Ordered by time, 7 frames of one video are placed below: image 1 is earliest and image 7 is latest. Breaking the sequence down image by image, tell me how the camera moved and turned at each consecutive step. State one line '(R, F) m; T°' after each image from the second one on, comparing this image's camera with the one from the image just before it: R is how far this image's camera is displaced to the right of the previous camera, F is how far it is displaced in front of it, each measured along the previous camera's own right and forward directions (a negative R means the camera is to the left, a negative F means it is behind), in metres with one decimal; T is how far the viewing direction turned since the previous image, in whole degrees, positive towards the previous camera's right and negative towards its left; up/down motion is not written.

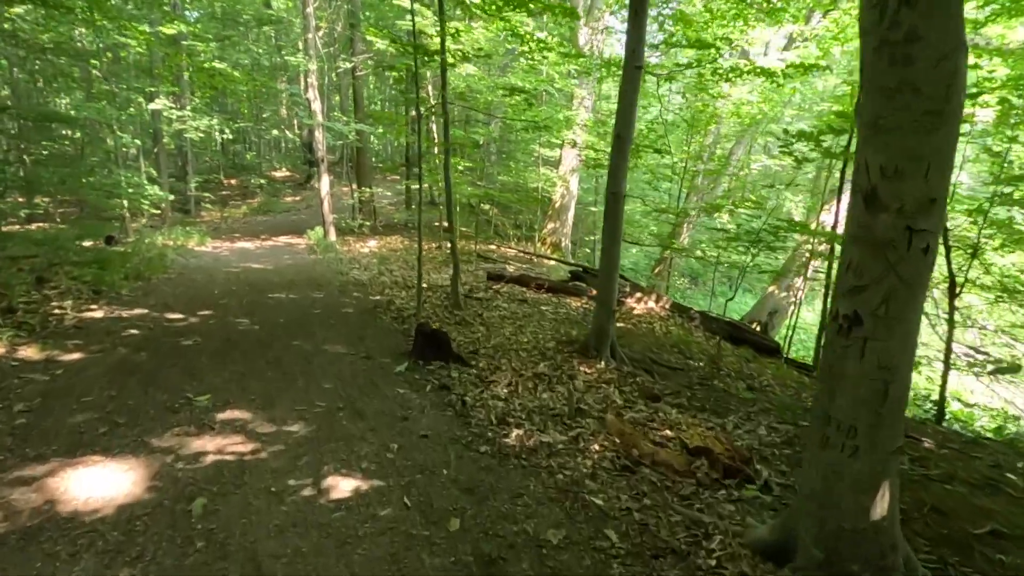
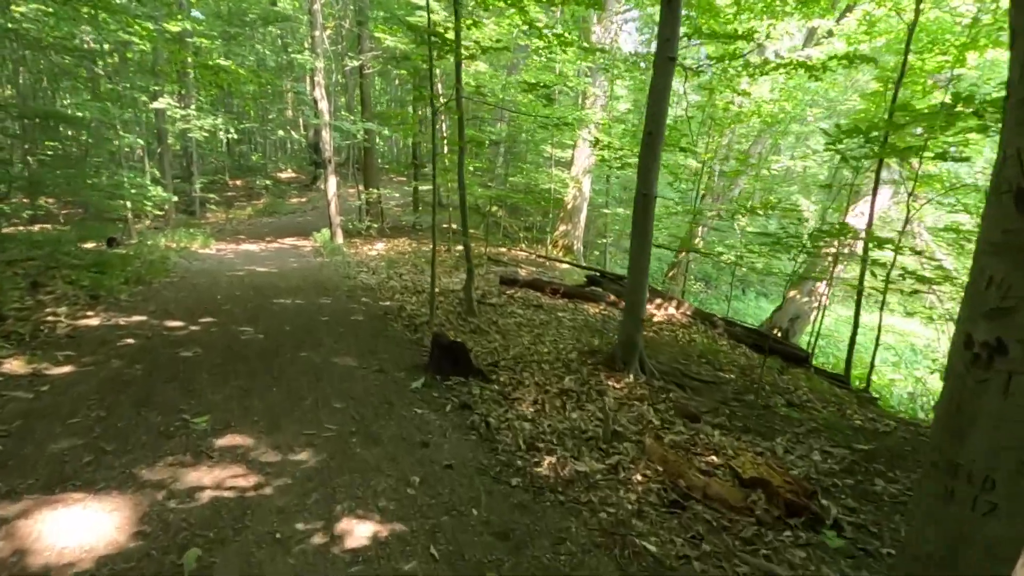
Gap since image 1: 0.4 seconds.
(-0.2, +0.4) m; 0°
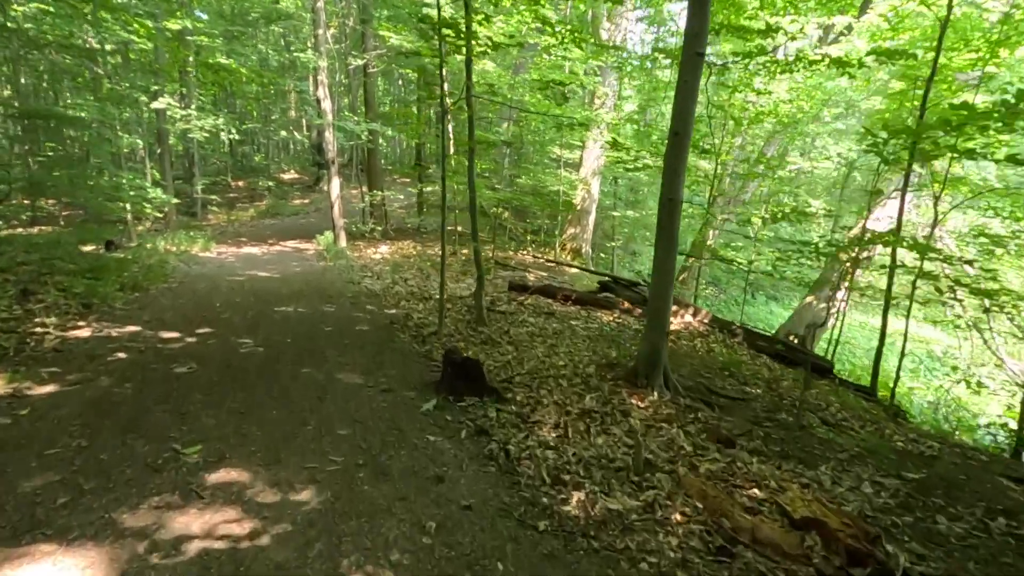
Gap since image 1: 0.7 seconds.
(-0.1, +0.3) m; 0°
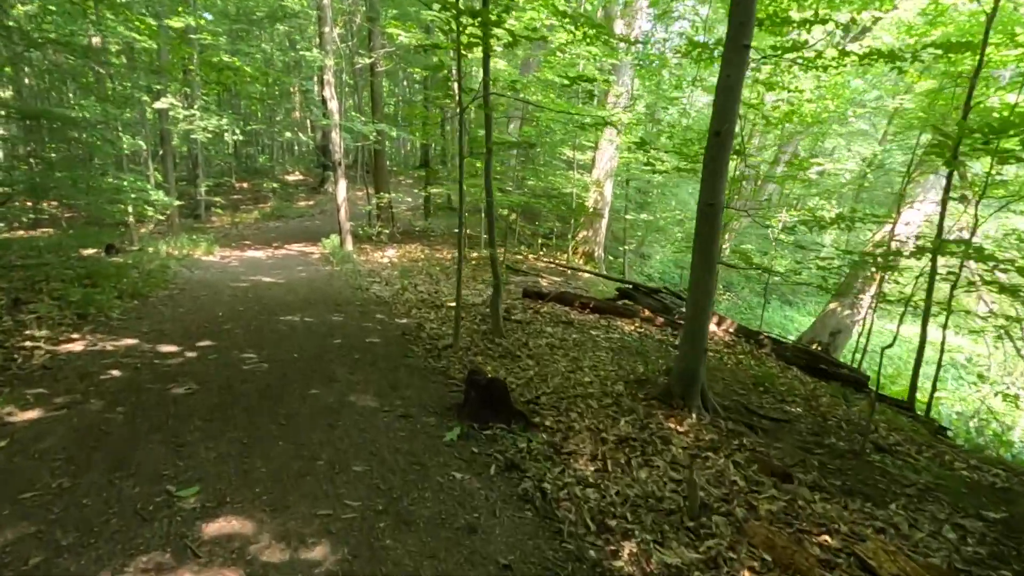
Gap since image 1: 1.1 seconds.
(-0.2, +0.4) m; 0°
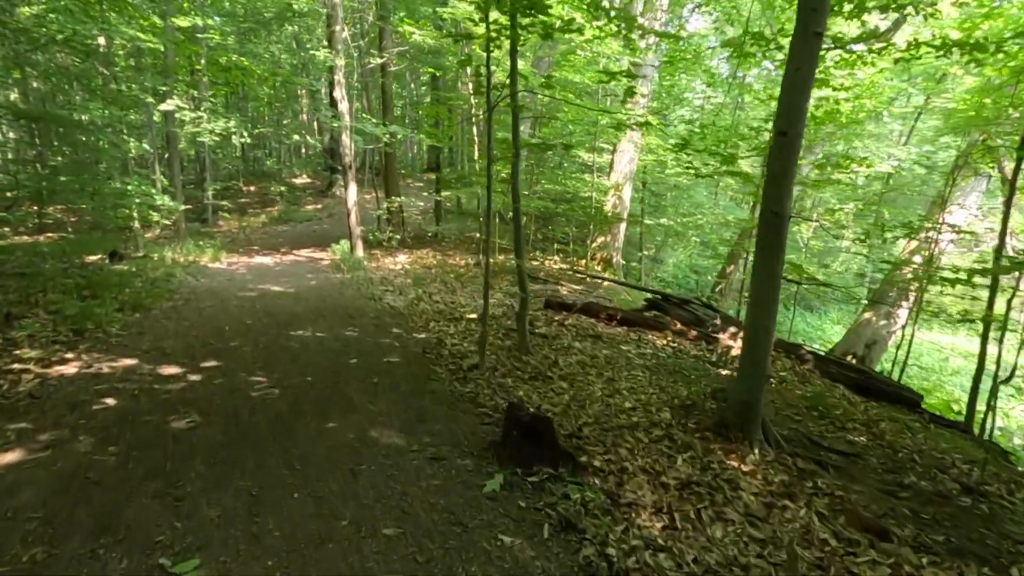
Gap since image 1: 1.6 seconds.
(-0.2, +0.5) m; -1°
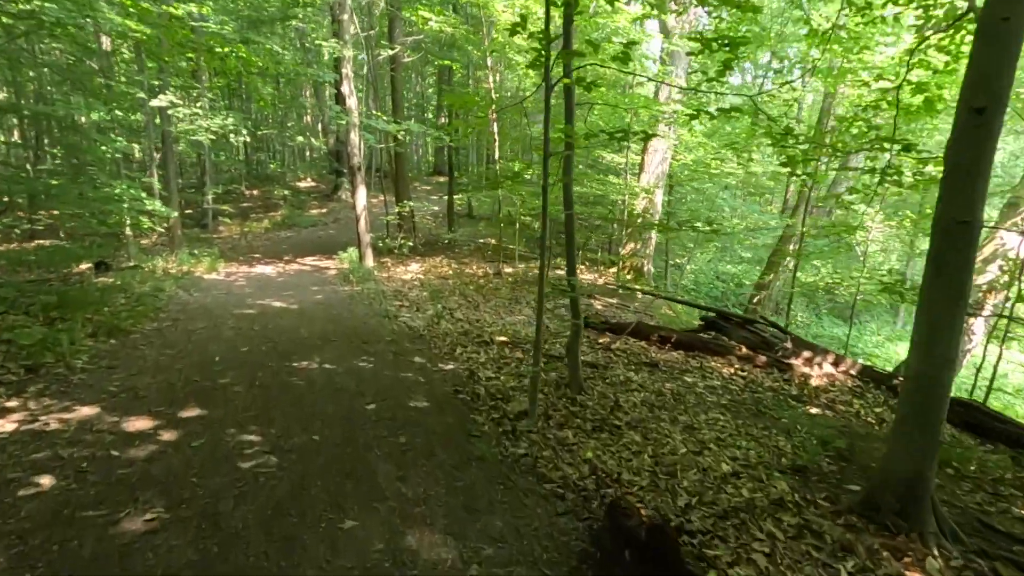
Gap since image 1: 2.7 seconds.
(-0.4, +1.1) m; 0°
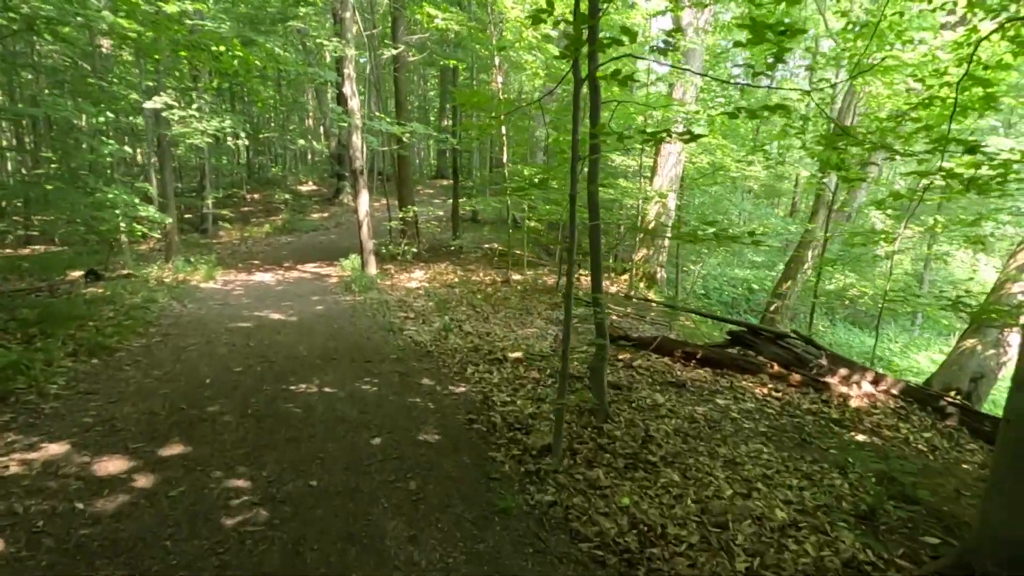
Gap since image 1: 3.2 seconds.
(-0.1, +0.5) m; 0°
